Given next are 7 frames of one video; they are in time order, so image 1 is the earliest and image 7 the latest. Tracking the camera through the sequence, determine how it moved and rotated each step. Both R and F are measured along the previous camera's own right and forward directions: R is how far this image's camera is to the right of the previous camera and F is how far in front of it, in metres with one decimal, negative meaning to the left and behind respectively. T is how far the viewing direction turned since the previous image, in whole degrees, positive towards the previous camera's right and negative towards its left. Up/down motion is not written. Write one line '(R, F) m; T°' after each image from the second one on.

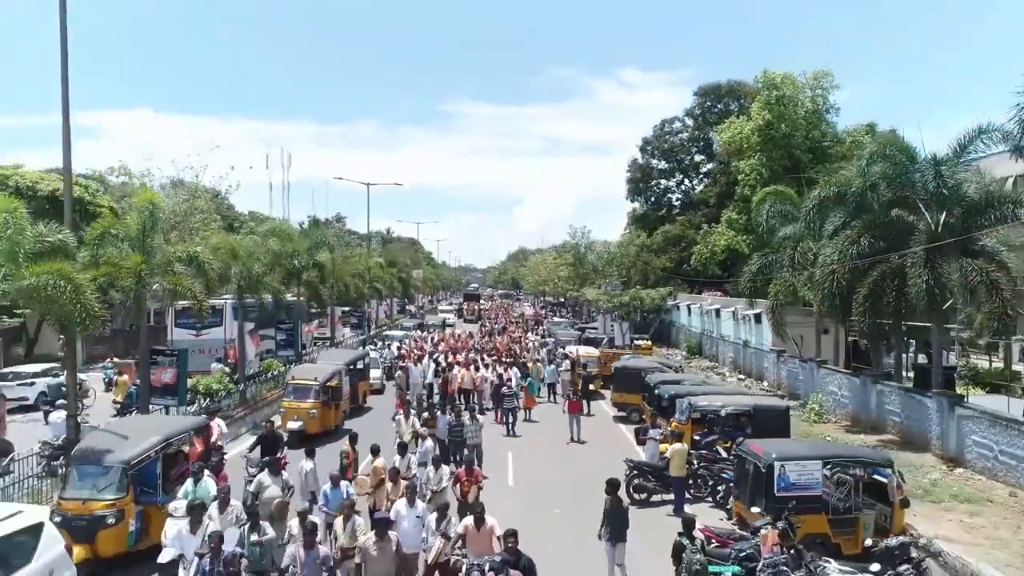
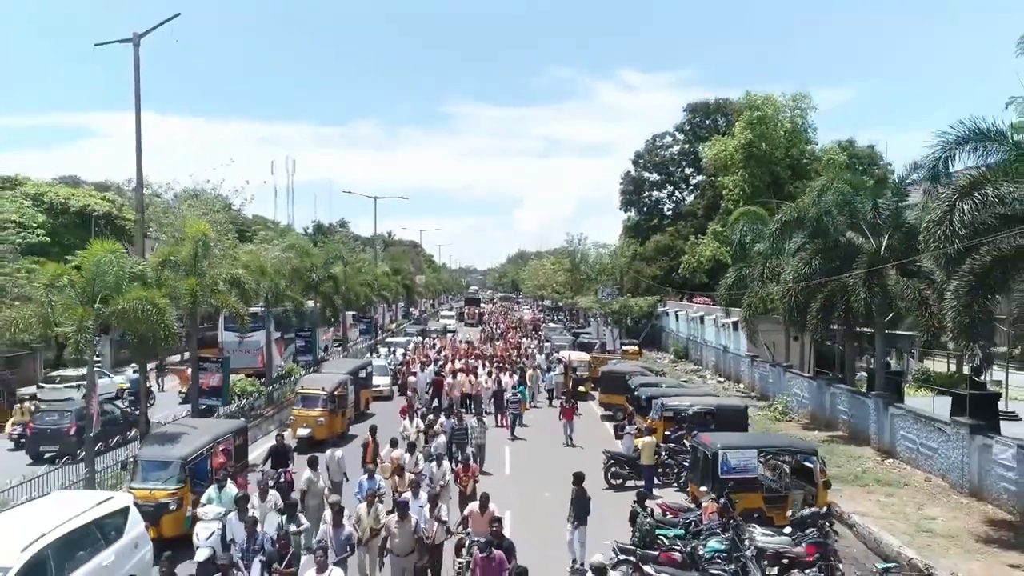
(+0.1, -2.7) m; 0°
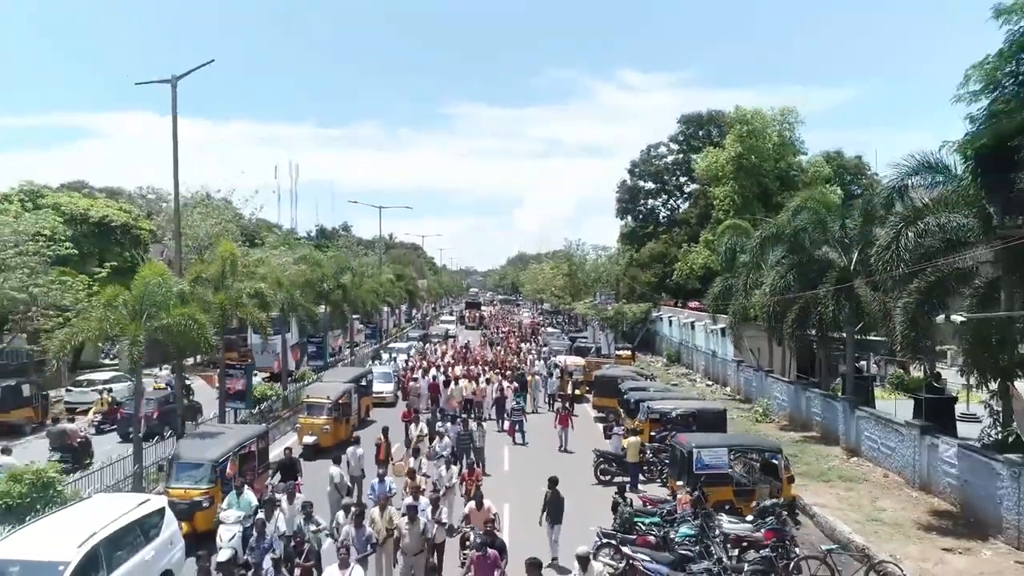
(0.0, -1.8) m; 0°
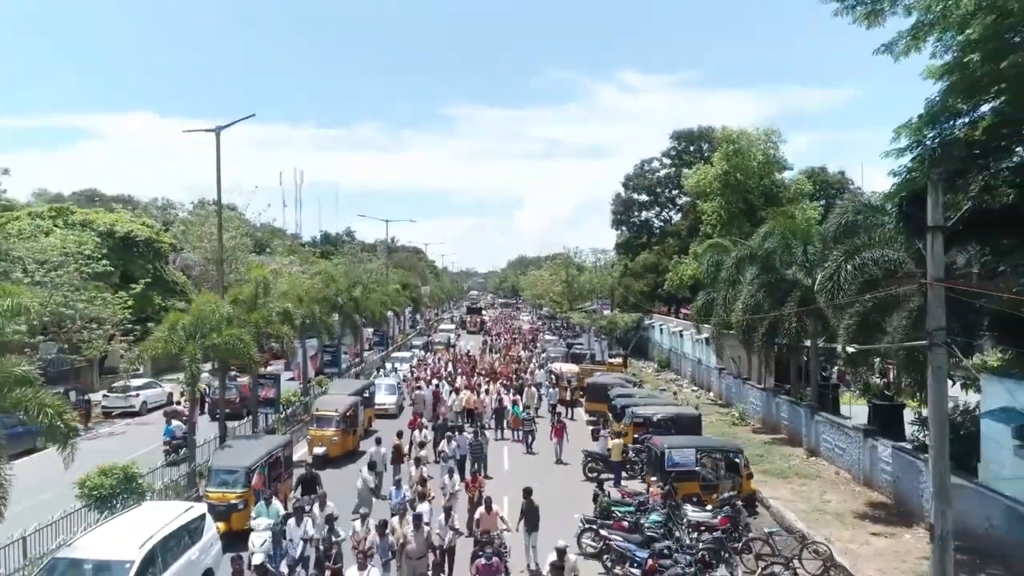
(0.0, -2.6) m; 0°
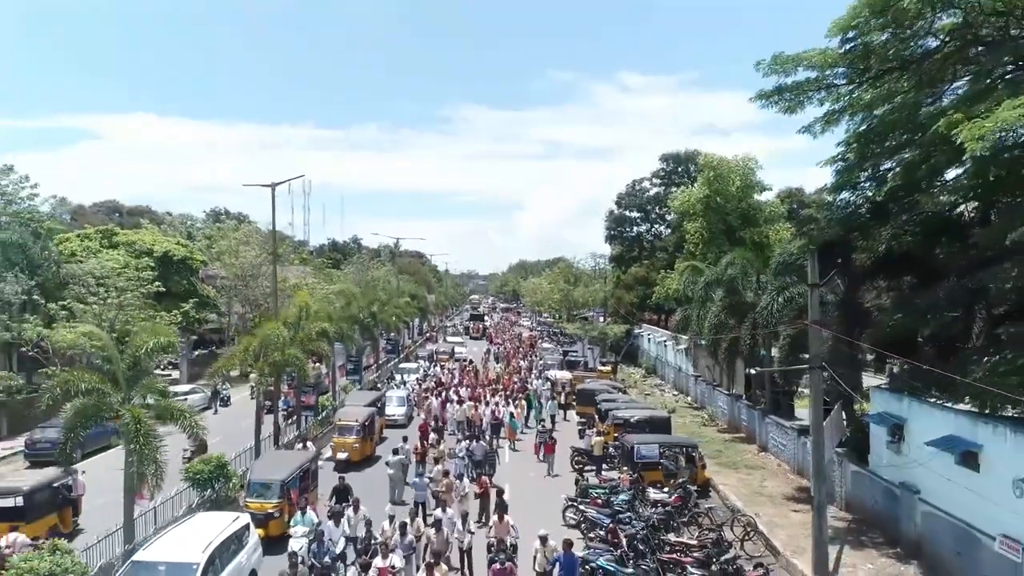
(0.0, -4.6) m; 0°
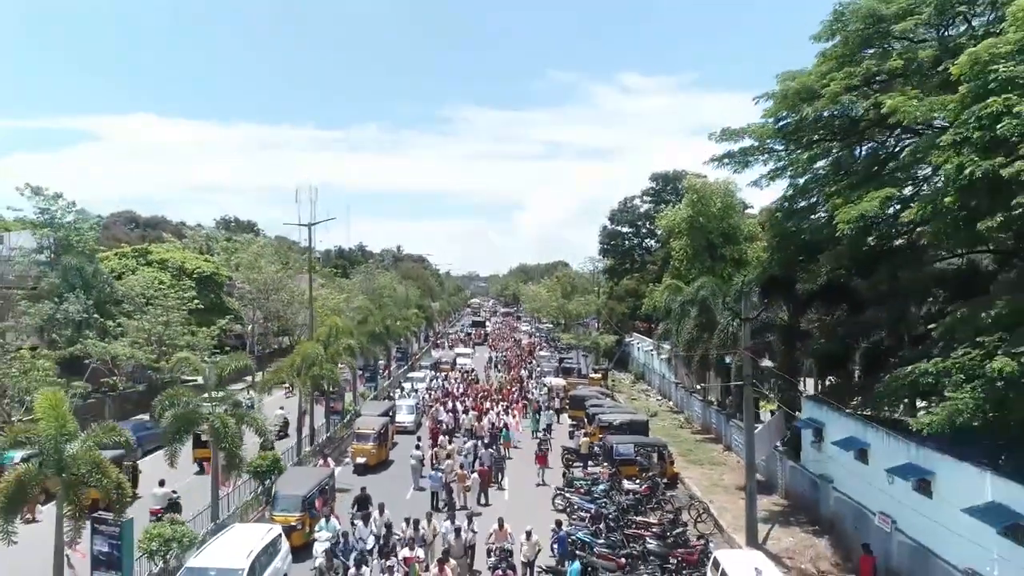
(0.0, -4.5) m; 0°
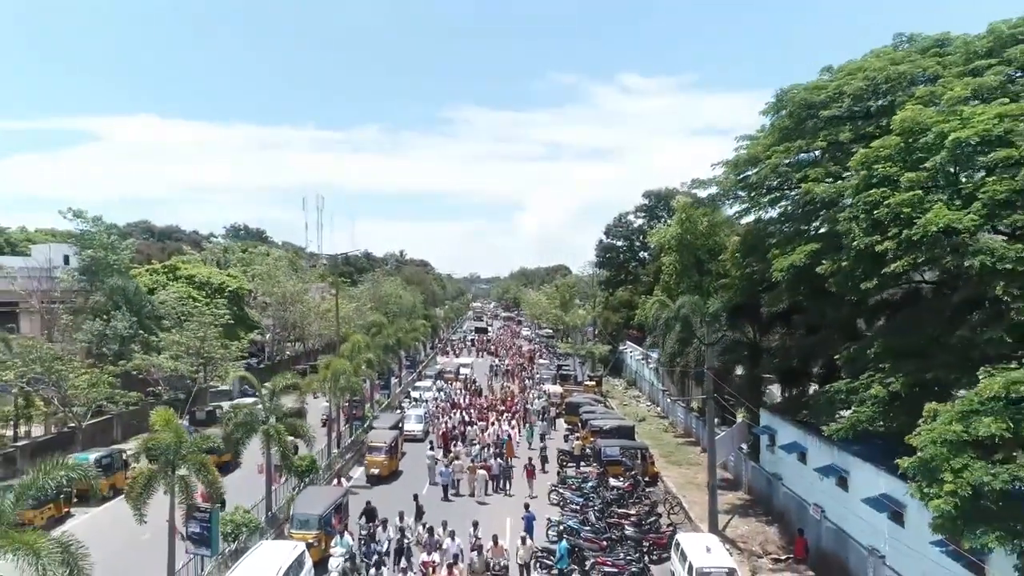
(0.0, -4.1) m; 0°
